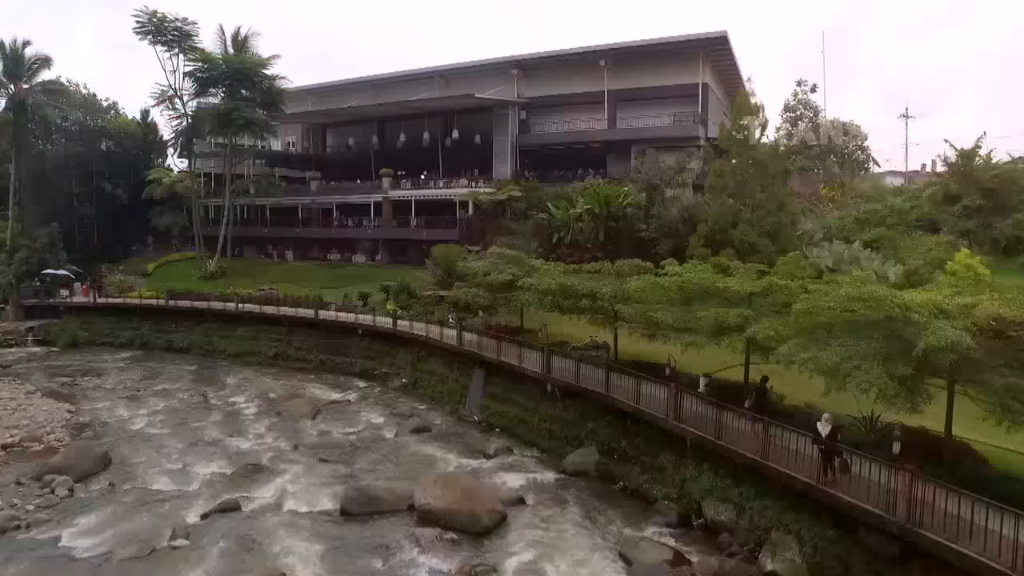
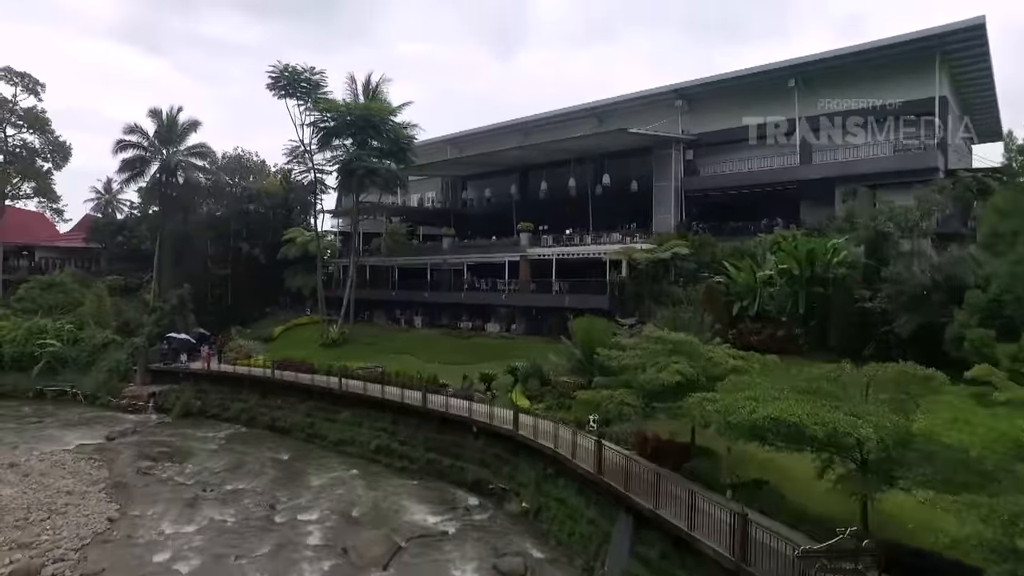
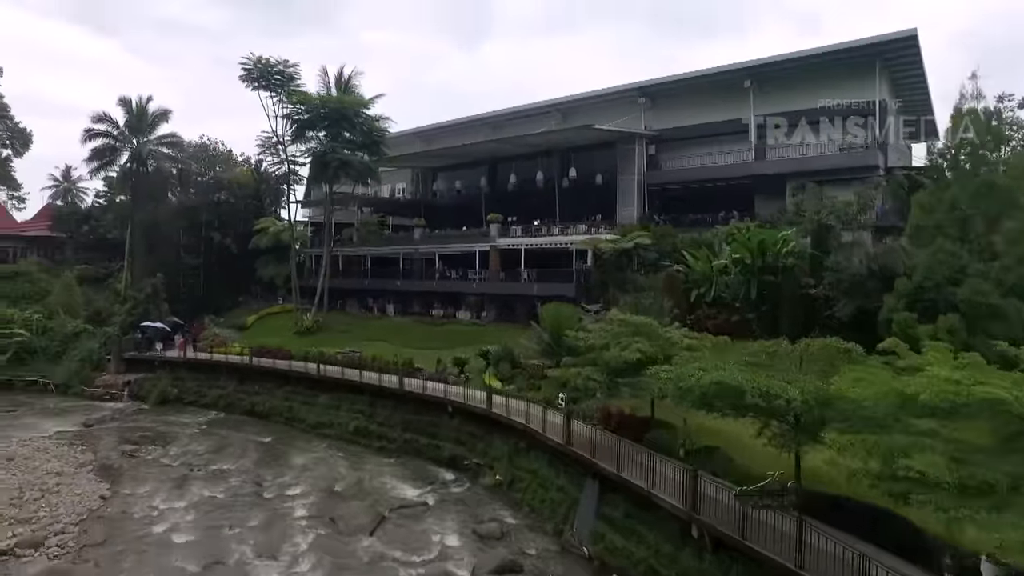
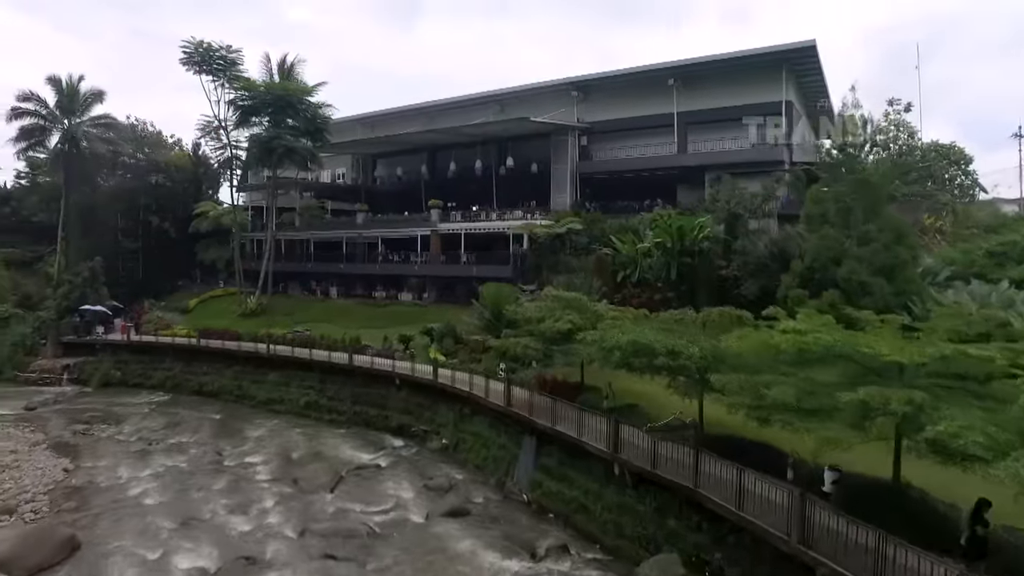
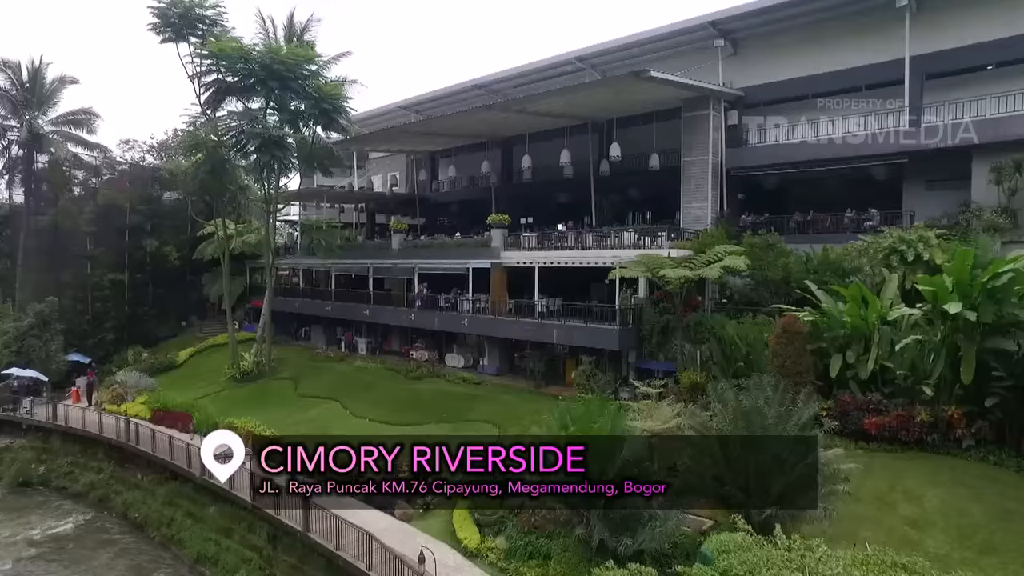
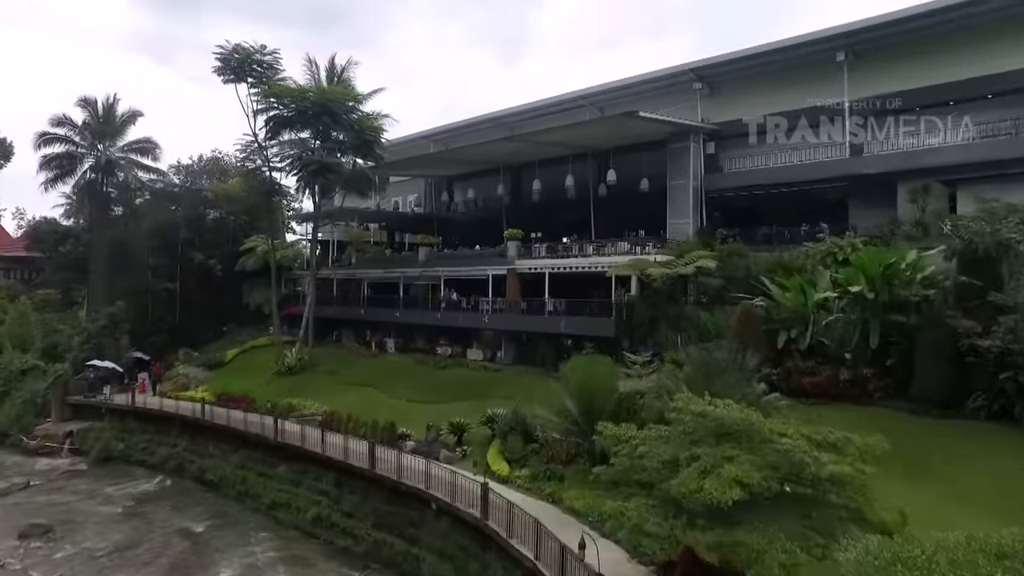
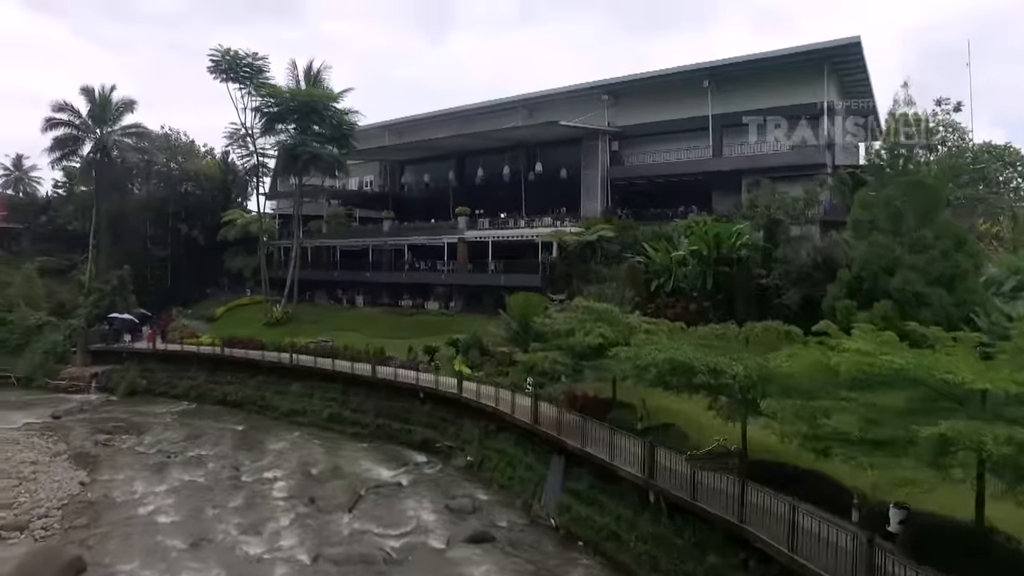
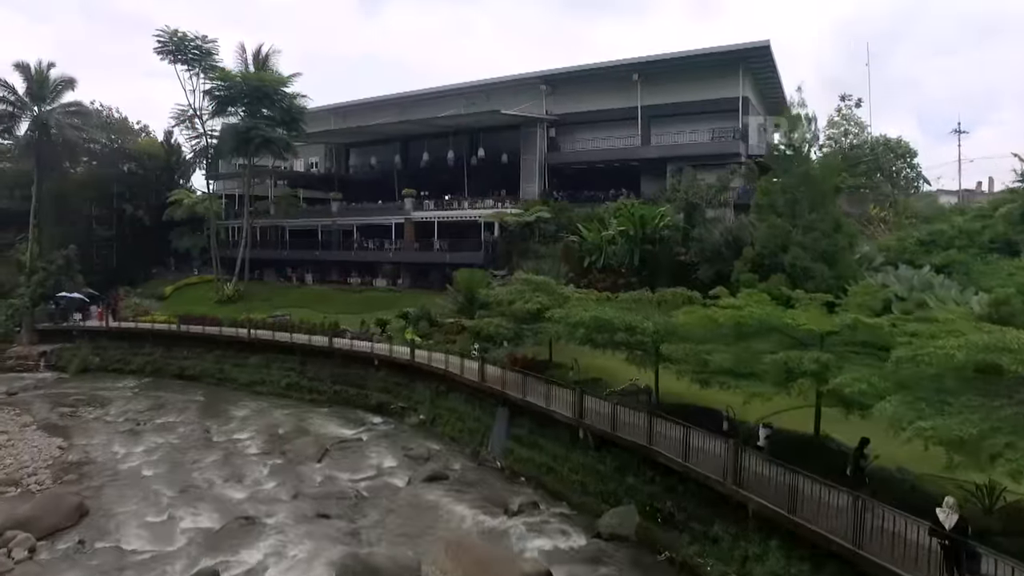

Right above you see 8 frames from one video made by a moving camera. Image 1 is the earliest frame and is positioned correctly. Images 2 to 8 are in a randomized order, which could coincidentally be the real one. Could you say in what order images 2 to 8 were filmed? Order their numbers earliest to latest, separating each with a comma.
8, 4, 7, 3, 2, 6, 5
